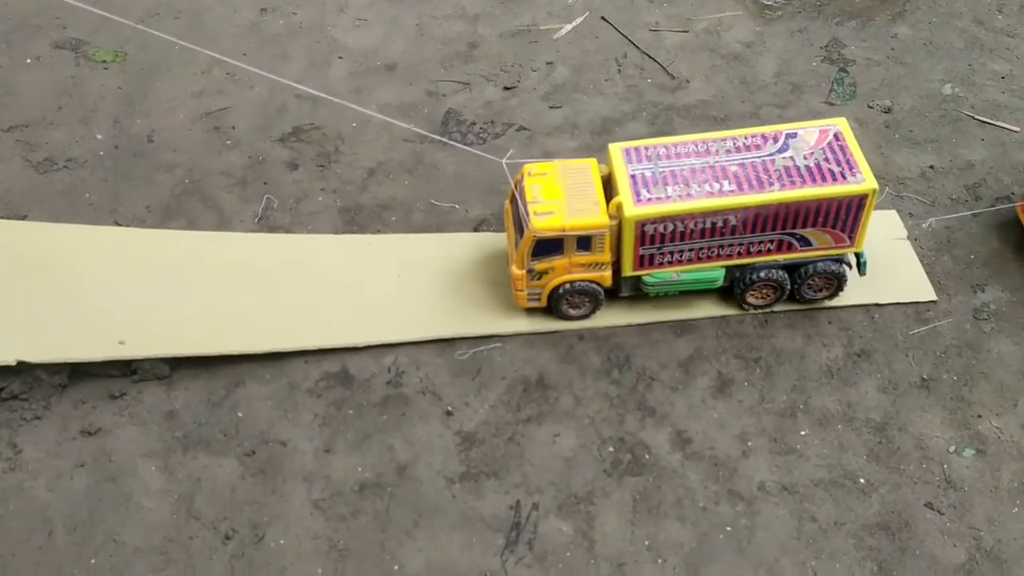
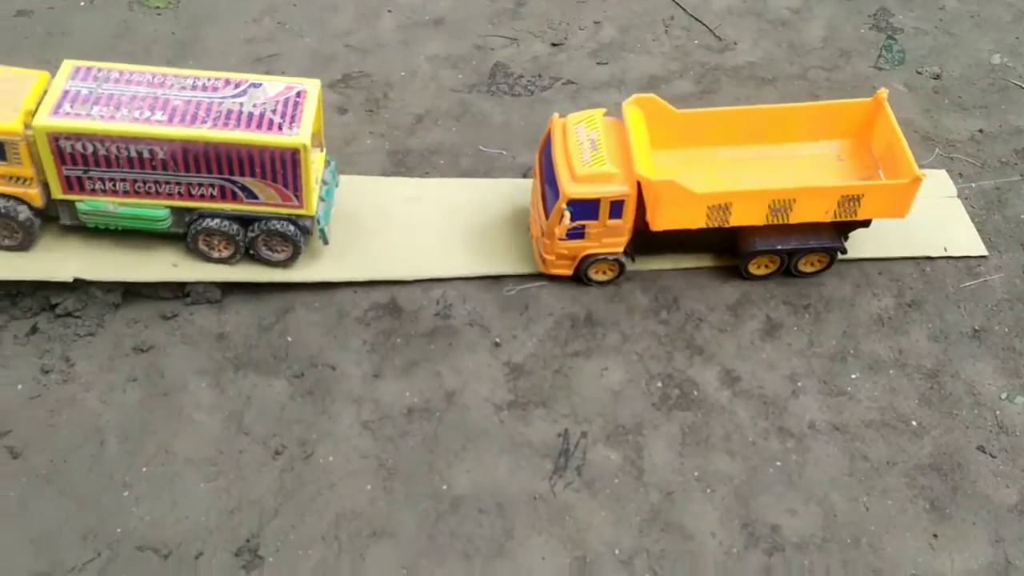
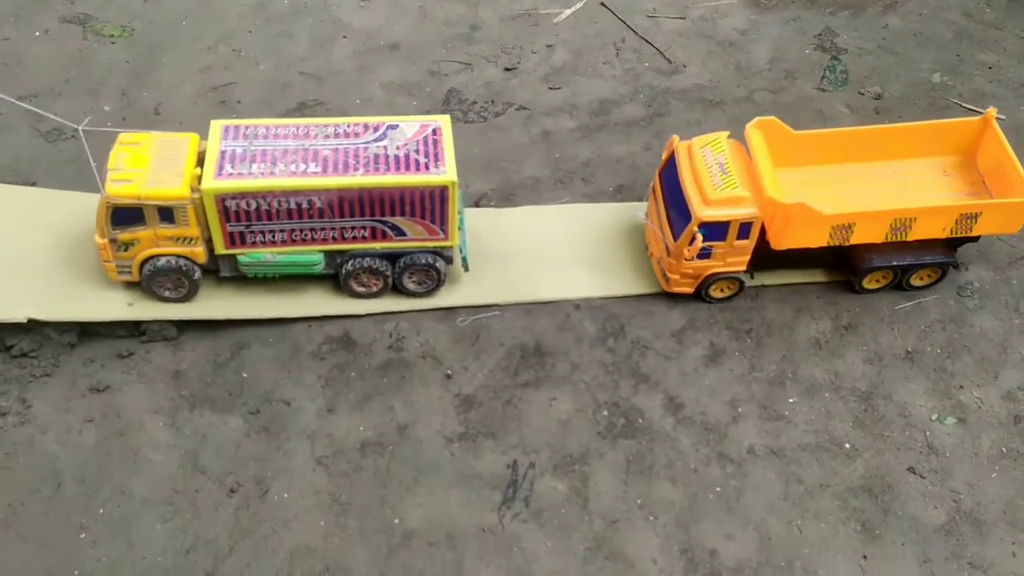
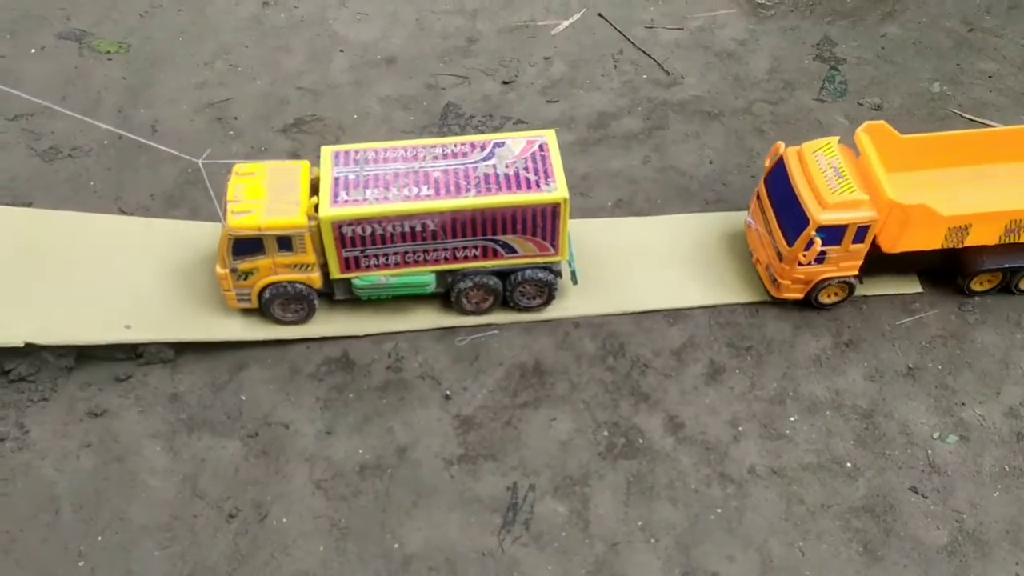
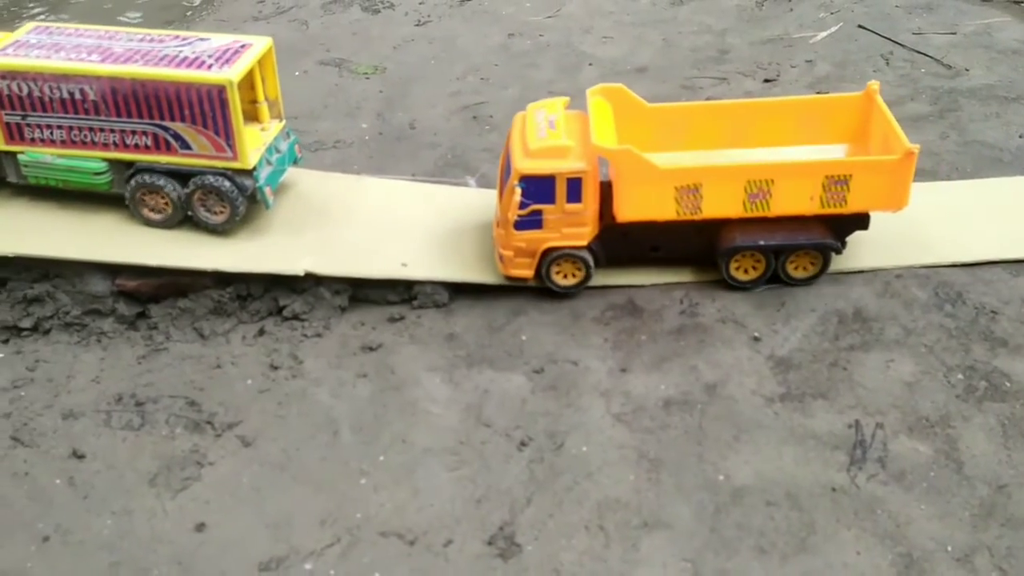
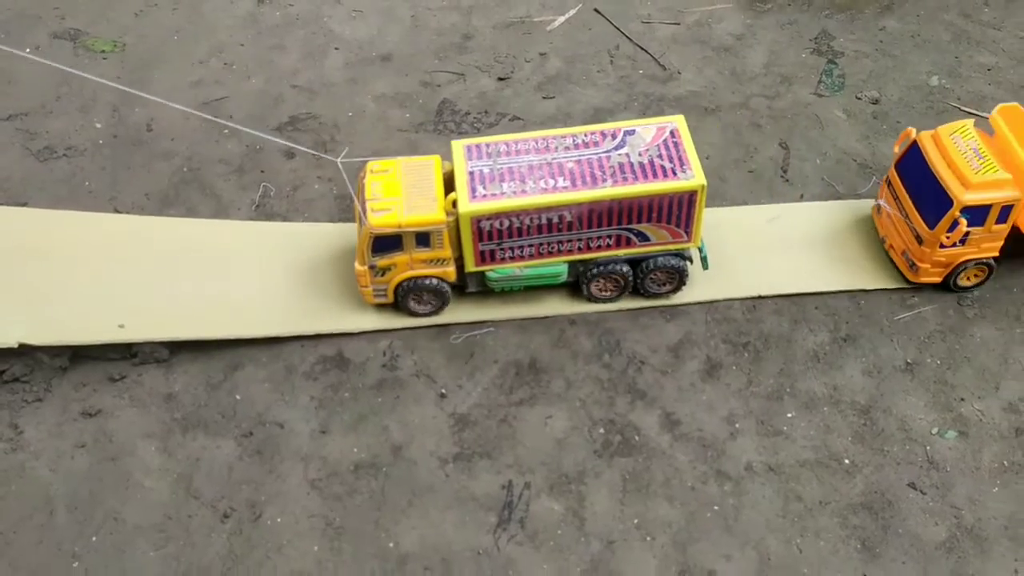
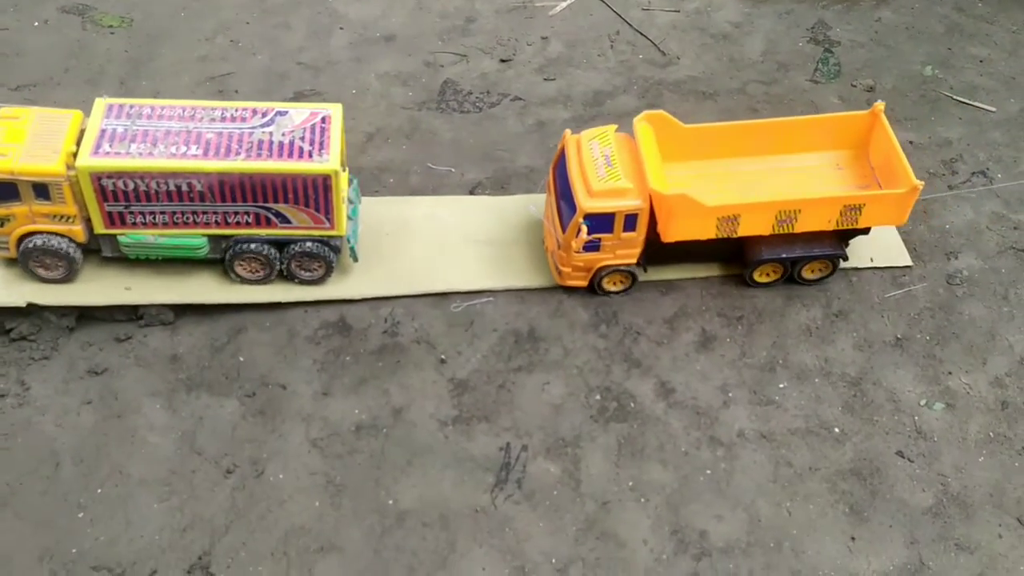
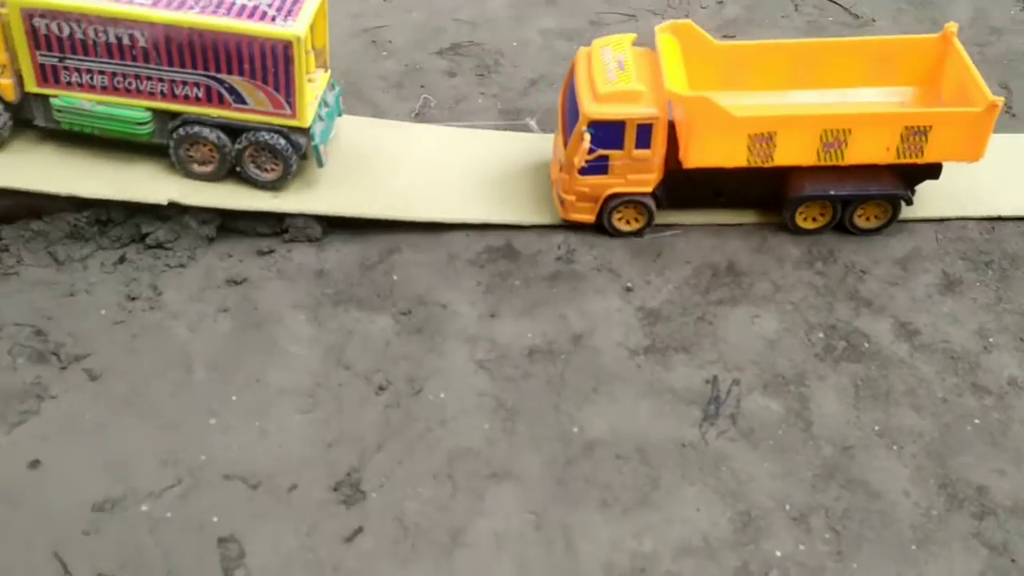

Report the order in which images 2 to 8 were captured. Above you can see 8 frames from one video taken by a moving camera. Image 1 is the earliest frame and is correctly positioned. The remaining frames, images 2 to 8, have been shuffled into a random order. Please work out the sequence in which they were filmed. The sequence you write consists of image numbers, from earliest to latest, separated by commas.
6, 4, 3, 7, 2, 8, 5
